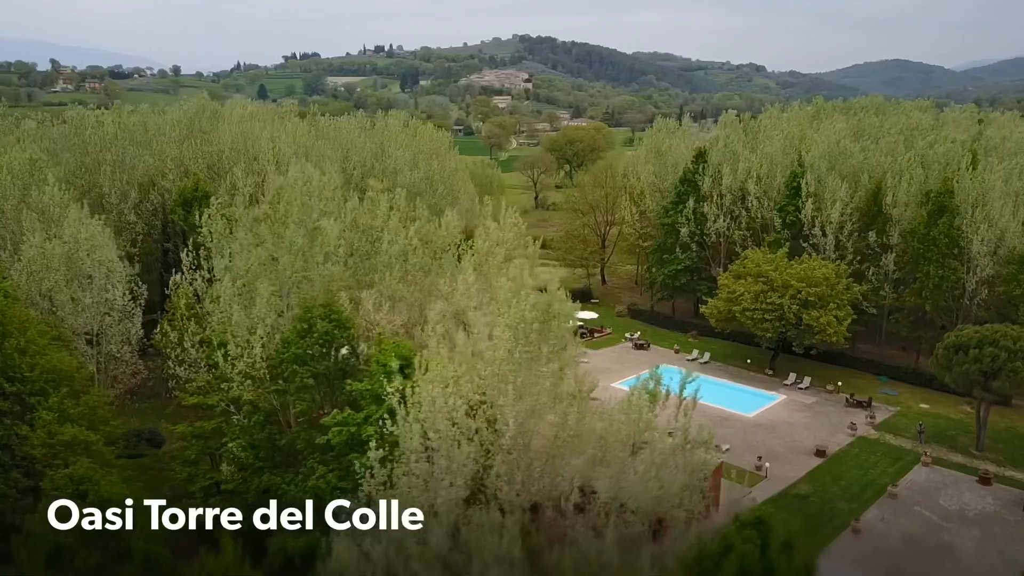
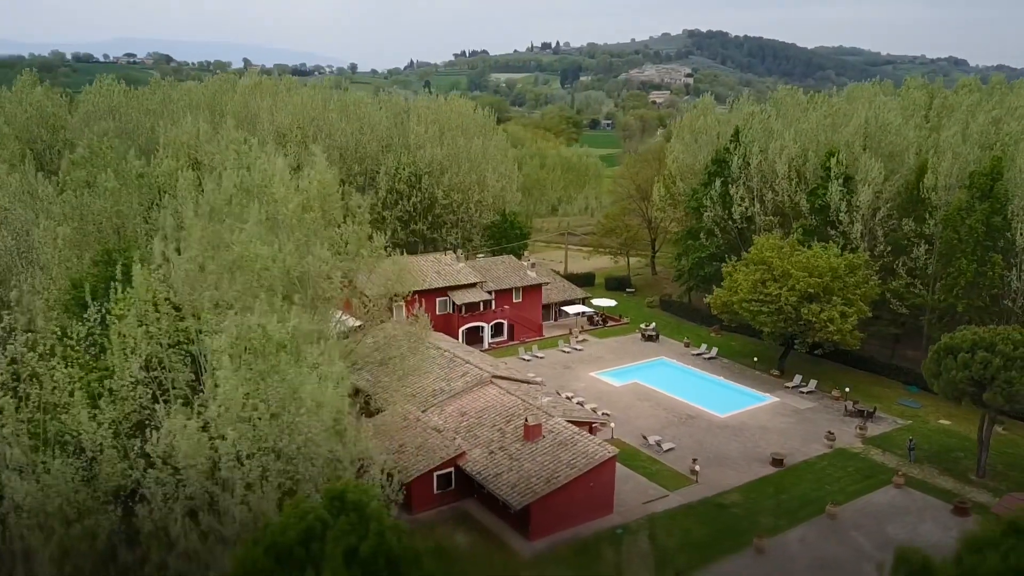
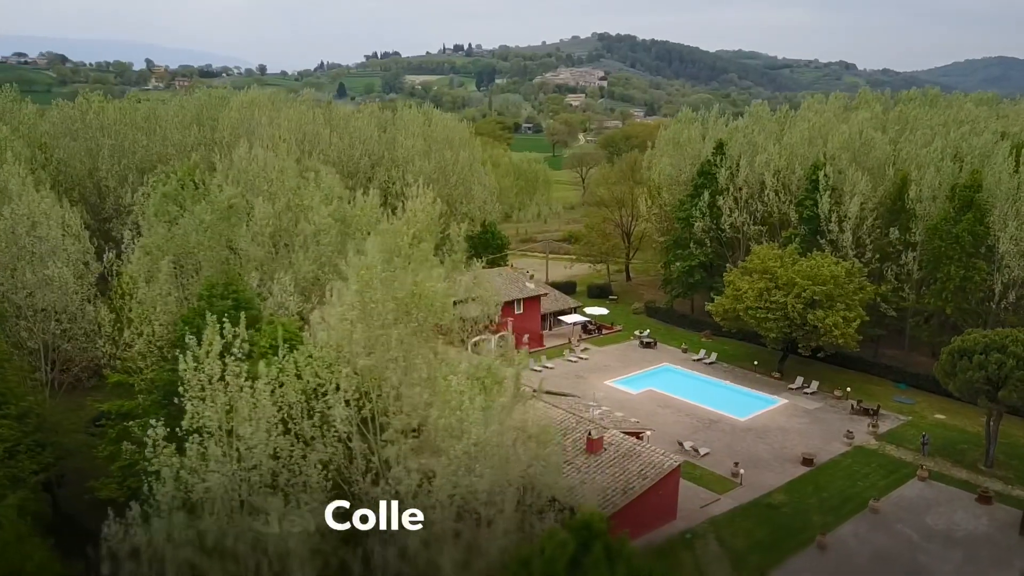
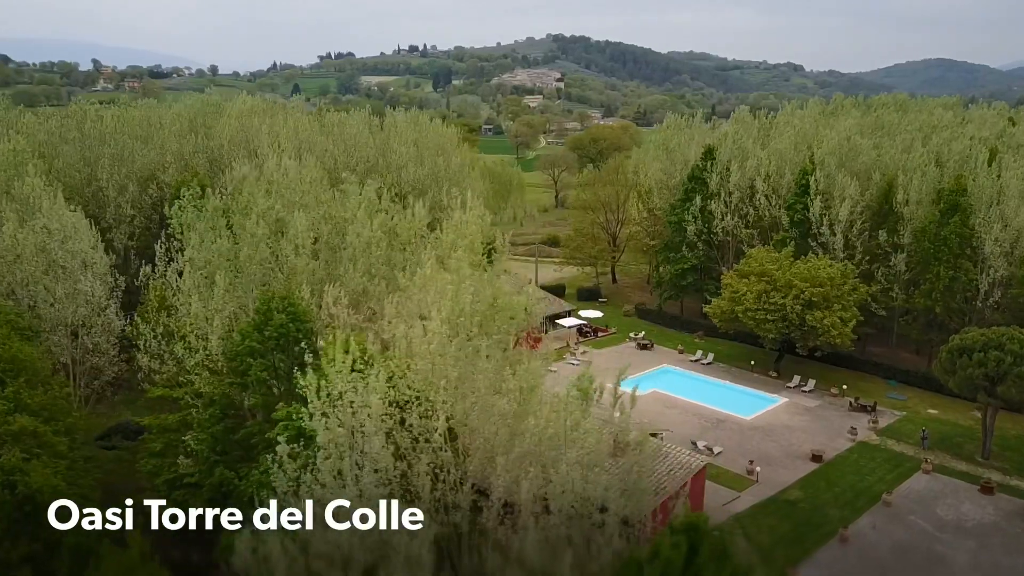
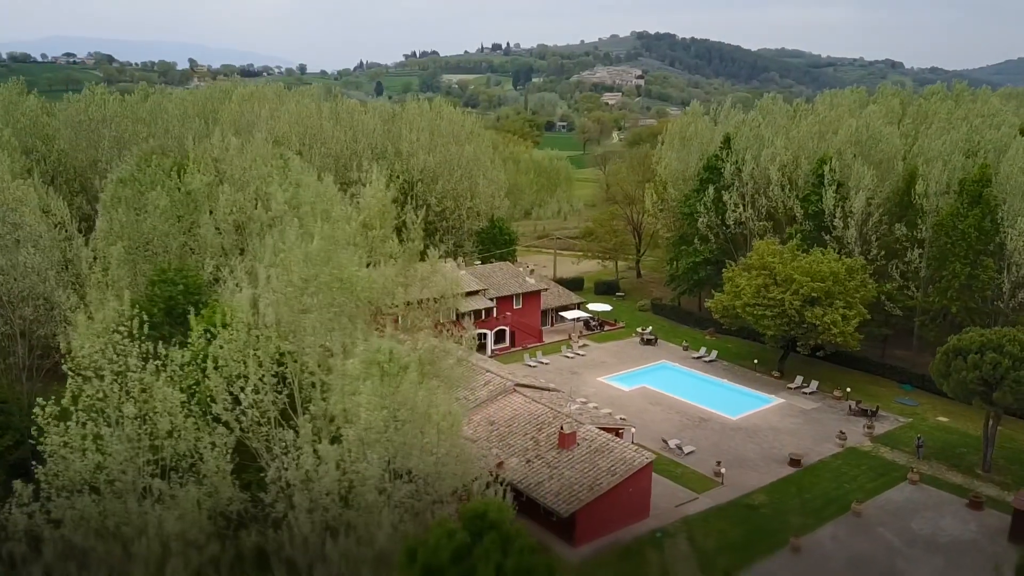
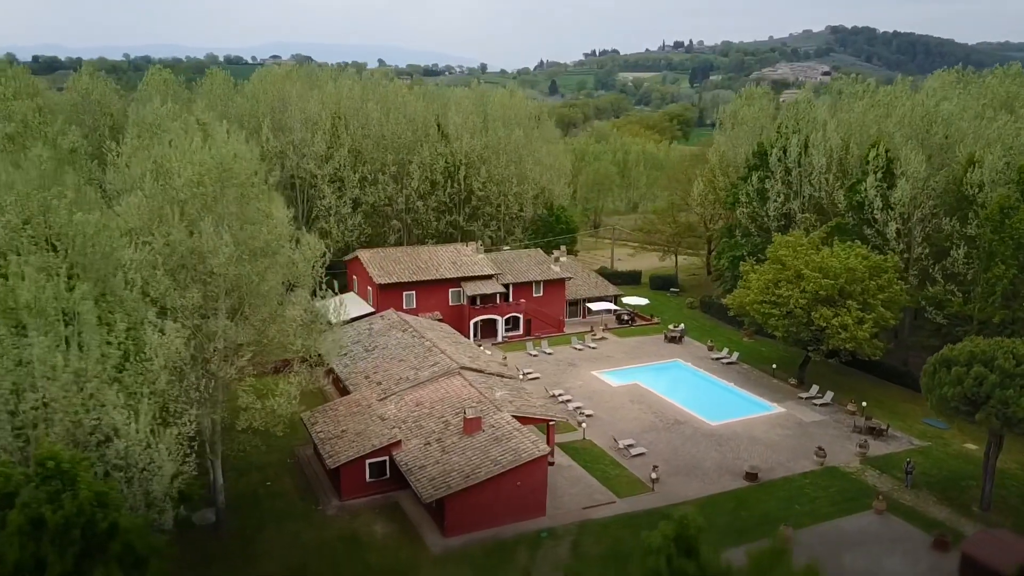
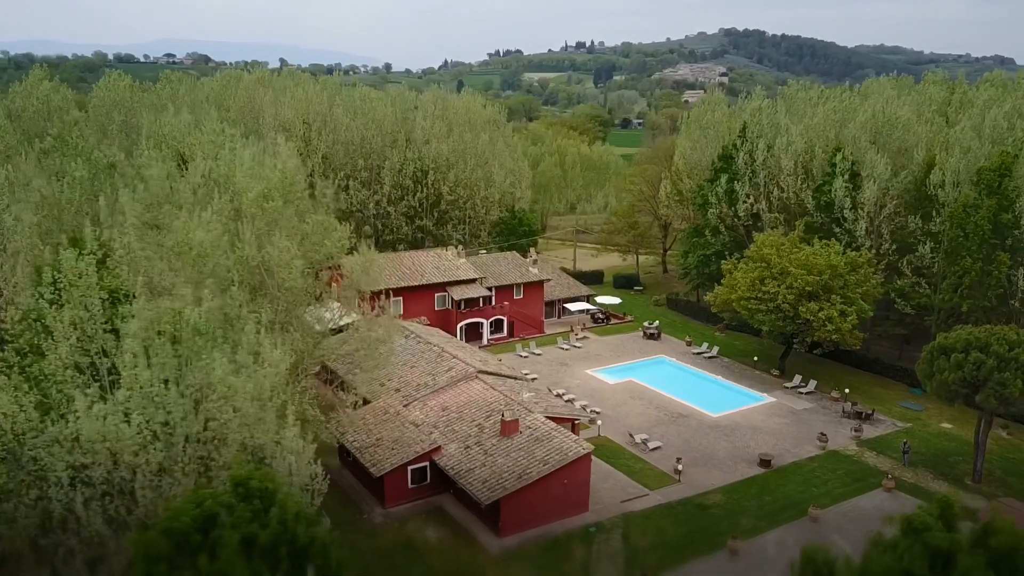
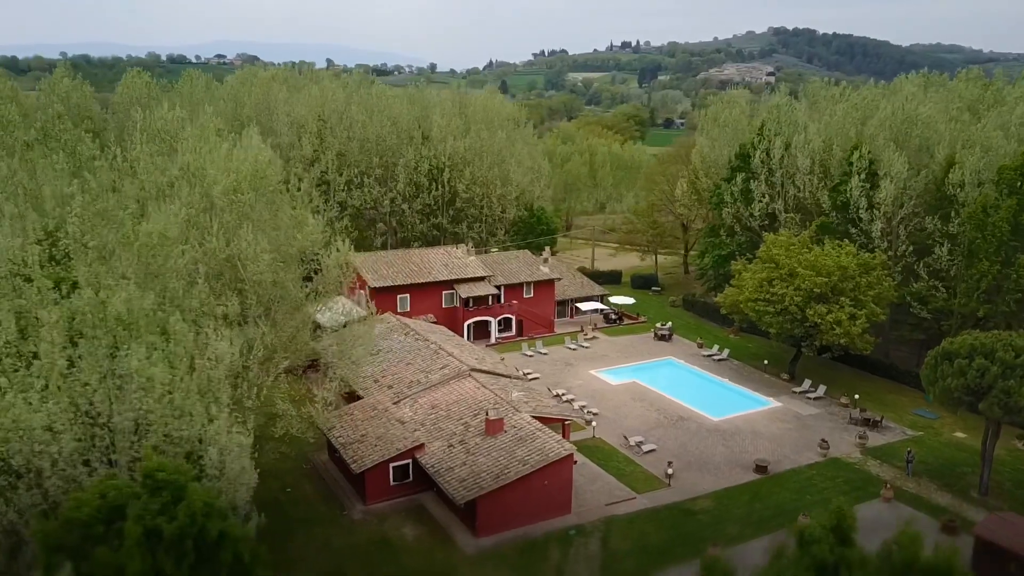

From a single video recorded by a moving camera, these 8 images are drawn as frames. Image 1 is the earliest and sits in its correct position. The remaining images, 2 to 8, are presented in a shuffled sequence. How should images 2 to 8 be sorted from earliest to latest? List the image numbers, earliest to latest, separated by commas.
4, 3, 5, 2, 7, 8, 6
